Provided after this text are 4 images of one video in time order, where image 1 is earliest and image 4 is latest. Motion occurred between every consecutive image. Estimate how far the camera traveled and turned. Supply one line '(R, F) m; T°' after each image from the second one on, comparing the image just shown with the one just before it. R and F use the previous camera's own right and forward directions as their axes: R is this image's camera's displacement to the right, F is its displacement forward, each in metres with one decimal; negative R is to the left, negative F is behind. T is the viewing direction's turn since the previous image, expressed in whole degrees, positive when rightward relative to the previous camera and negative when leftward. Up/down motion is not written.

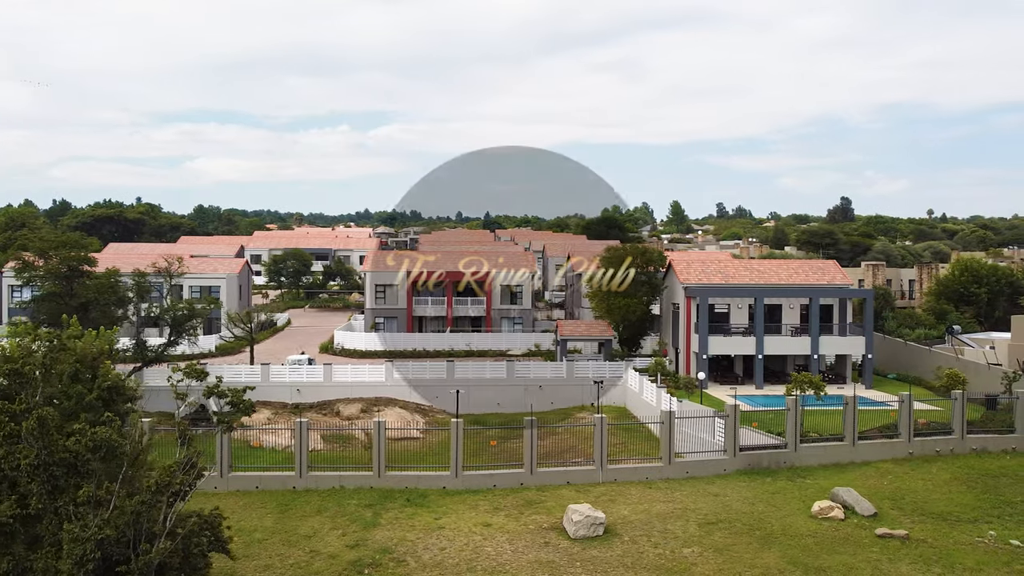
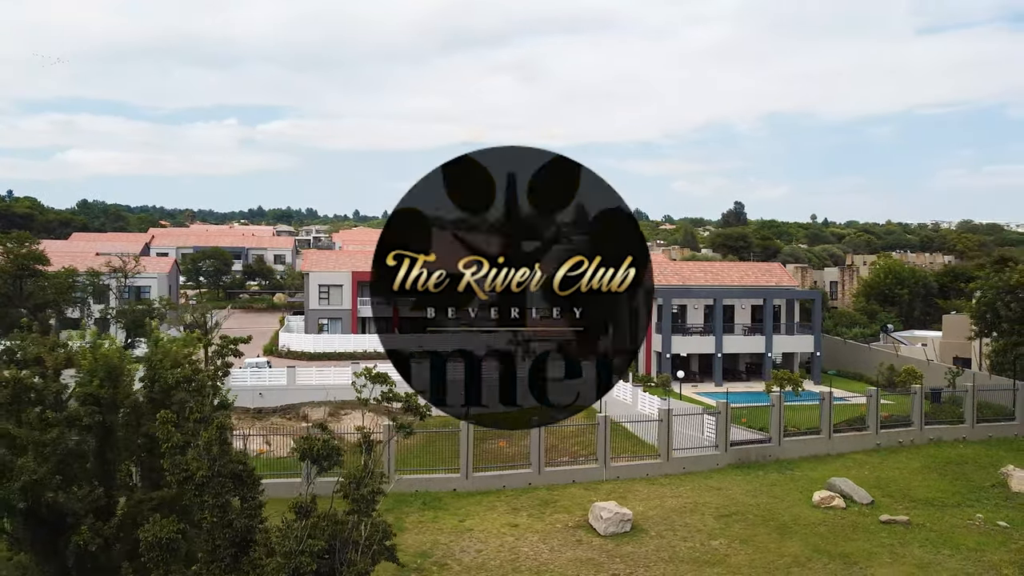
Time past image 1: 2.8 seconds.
(-2.0, +0.1) m; +7°
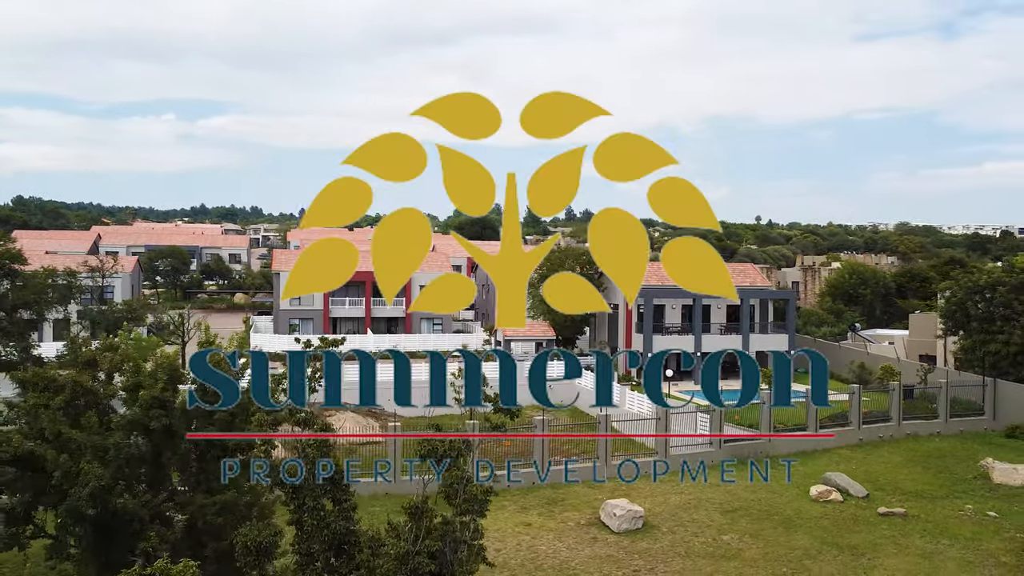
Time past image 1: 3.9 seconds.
(-1.0, 0.0) m; +3°
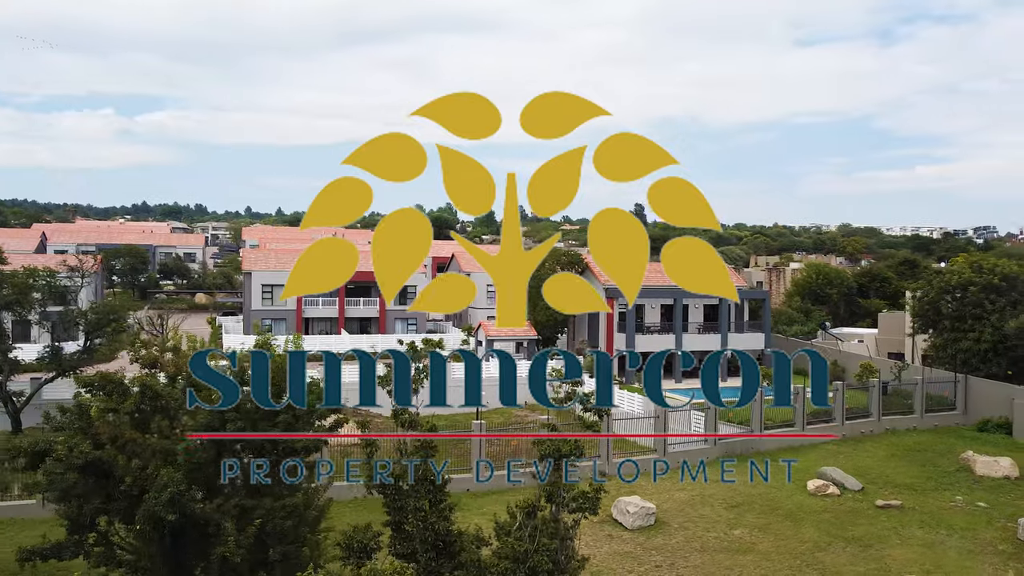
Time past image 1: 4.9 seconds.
(-1.0, -0.1) m; +3°
